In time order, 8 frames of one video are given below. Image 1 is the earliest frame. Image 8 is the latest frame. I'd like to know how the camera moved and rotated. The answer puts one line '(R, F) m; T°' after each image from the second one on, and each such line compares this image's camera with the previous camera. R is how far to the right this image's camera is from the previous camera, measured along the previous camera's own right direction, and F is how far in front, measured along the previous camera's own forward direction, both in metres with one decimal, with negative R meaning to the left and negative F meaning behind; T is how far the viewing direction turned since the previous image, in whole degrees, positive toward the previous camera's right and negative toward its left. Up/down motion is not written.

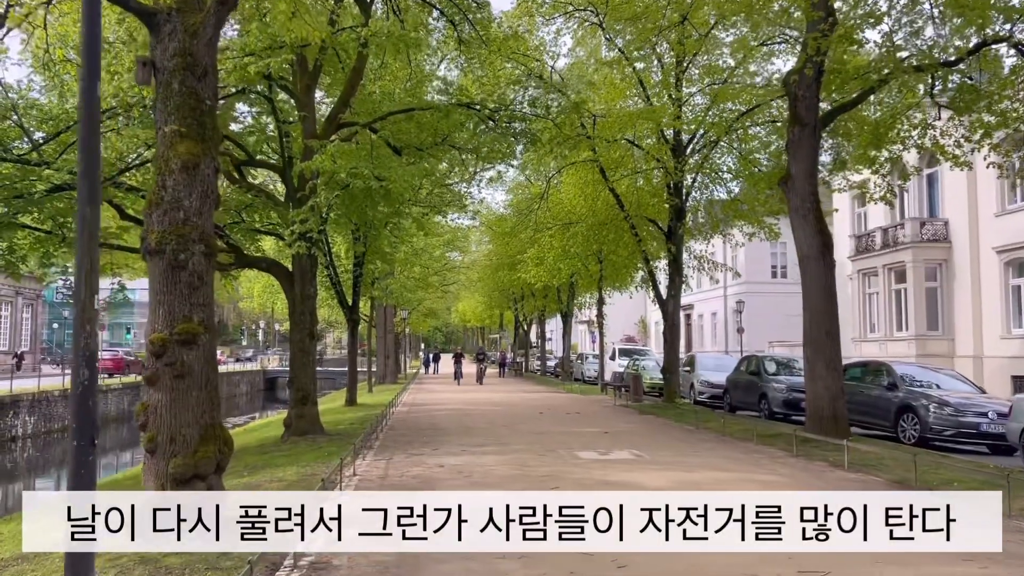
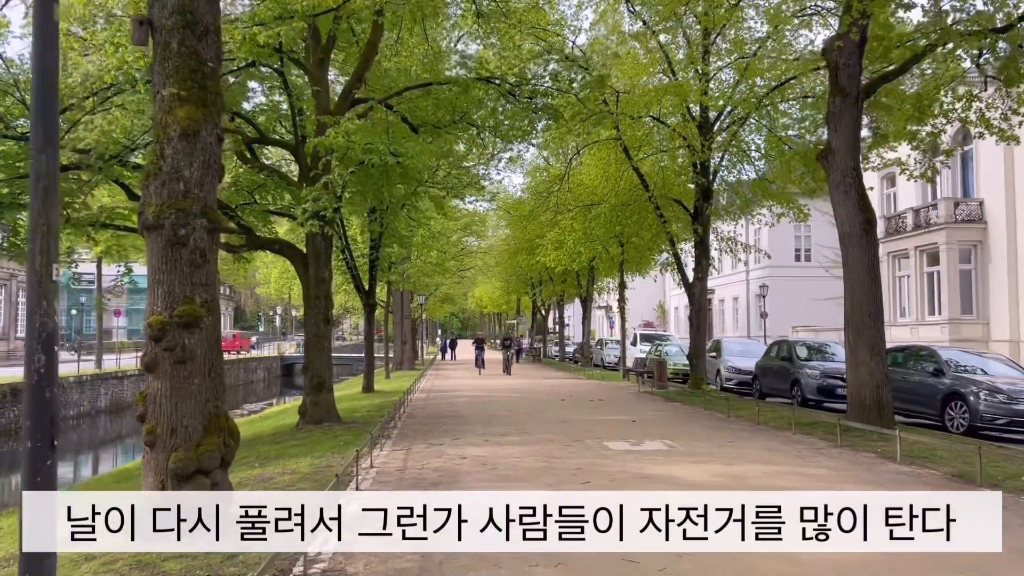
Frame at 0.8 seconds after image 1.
(-0.1, +0.6) m; -1°
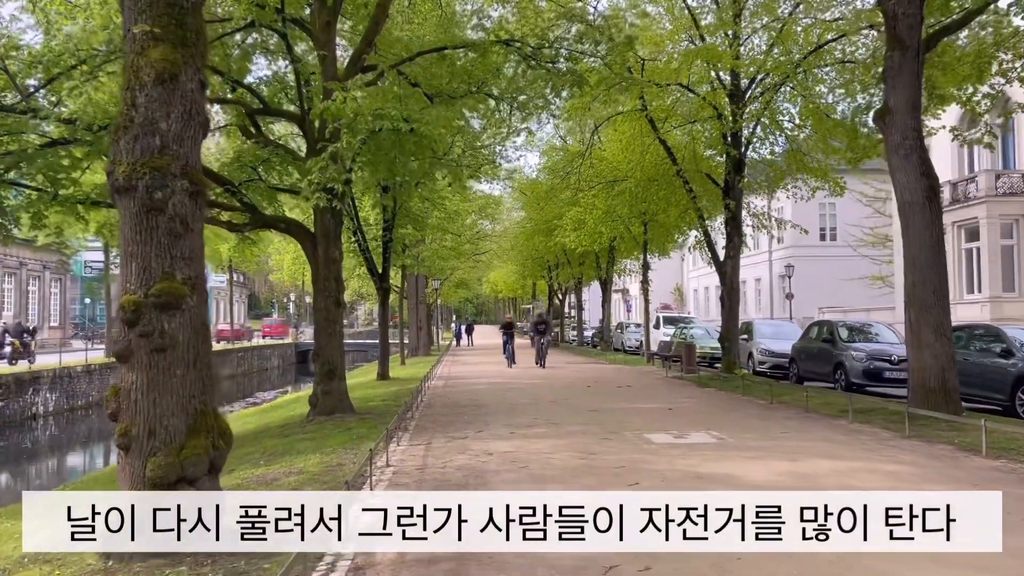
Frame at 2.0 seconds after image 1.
(-0.2, +1.1) m; -1°
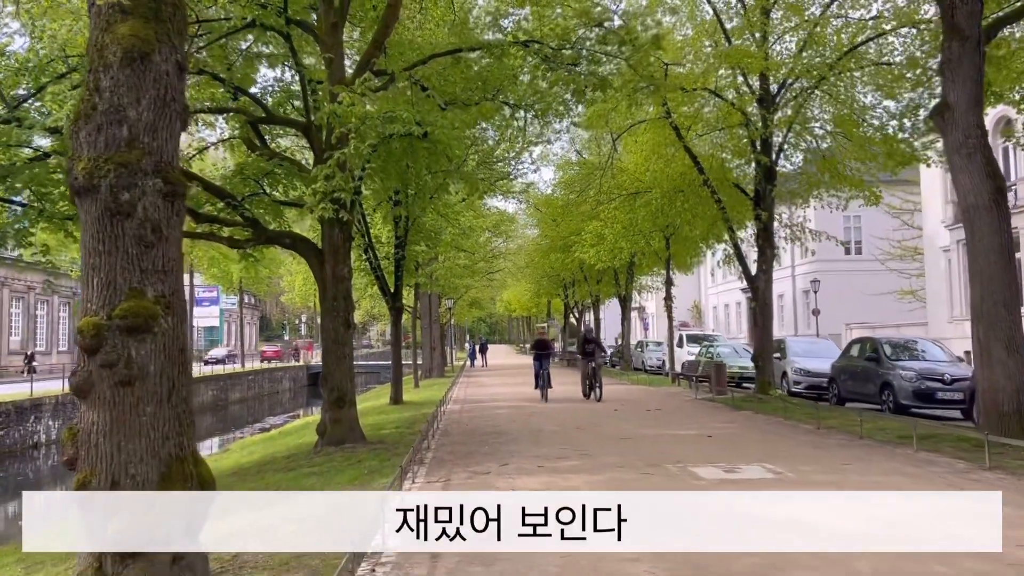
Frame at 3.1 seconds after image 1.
(-0.2, +1.0) m; -1°
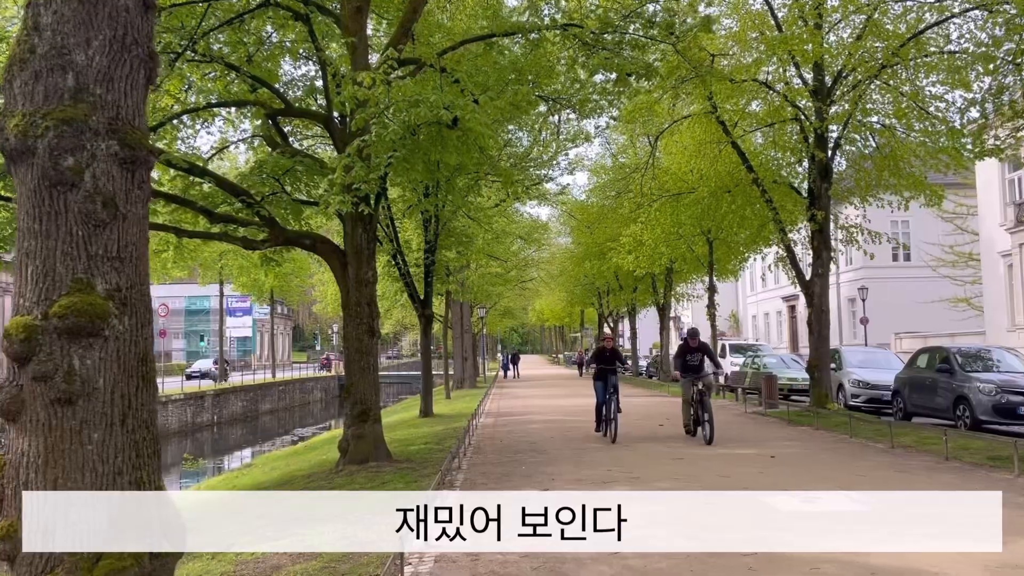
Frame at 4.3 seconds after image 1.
(-0.1, +1.1) m; -2°
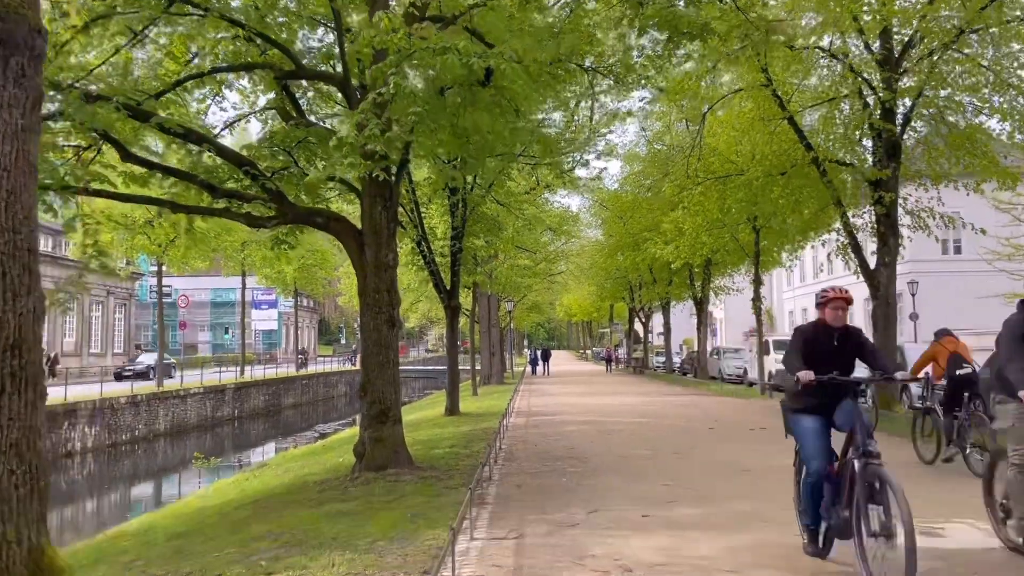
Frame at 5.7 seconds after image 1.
(-0.2, +1.4) m; -2°
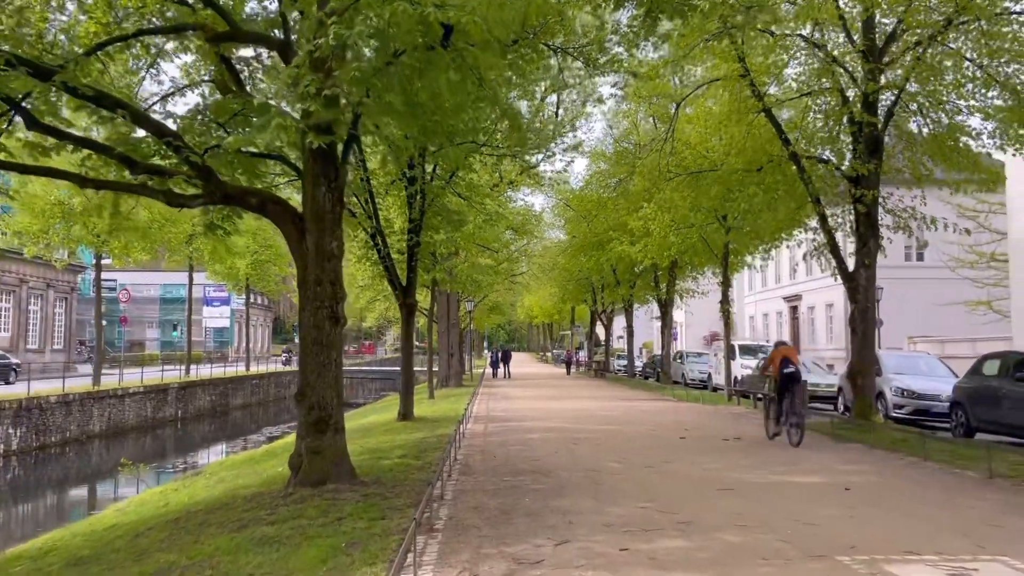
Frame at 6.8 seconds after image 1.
(0.0, +1.1) m; +3°
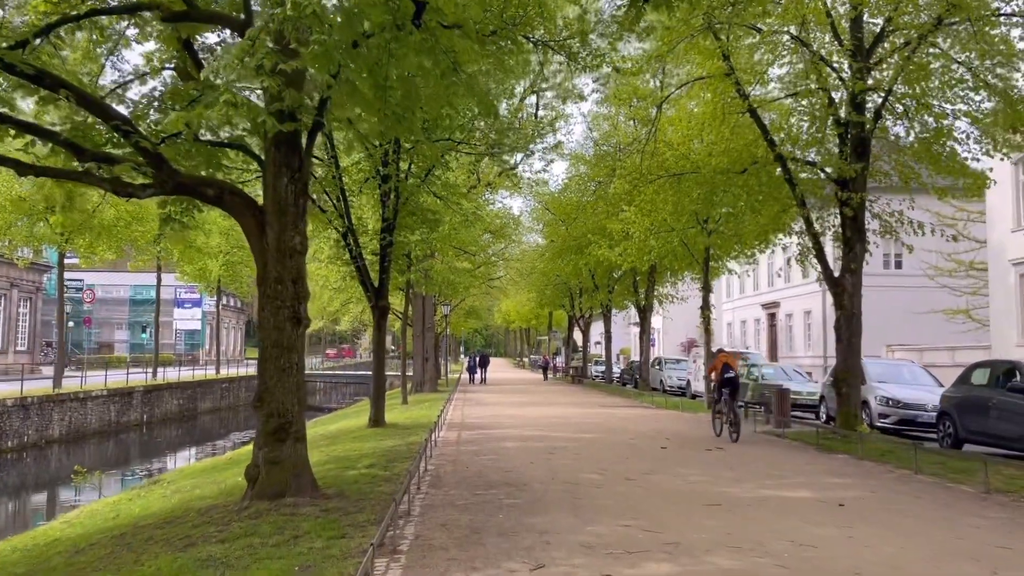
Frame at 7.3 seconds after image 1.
(0.0, +0.6) m; +2°
